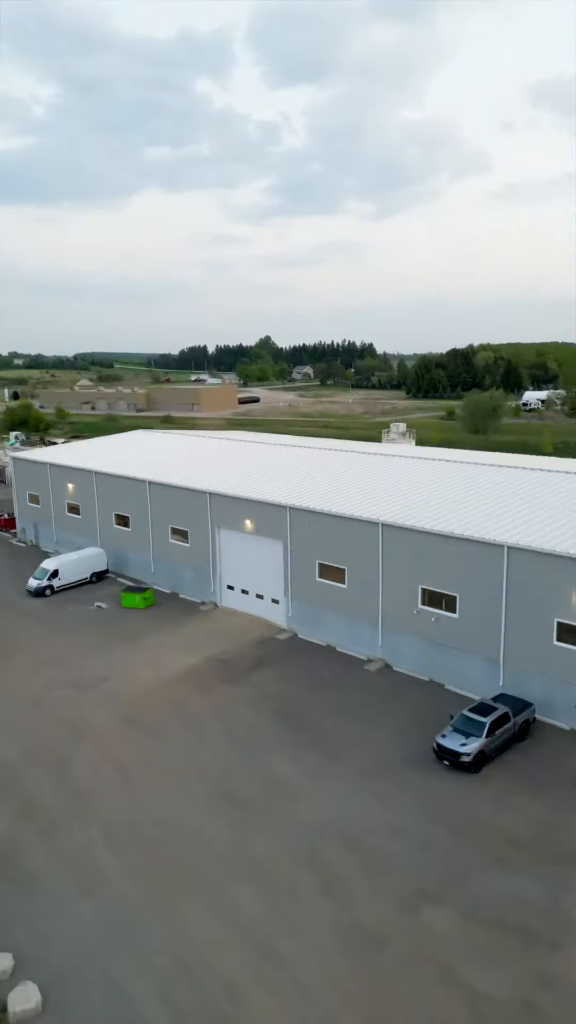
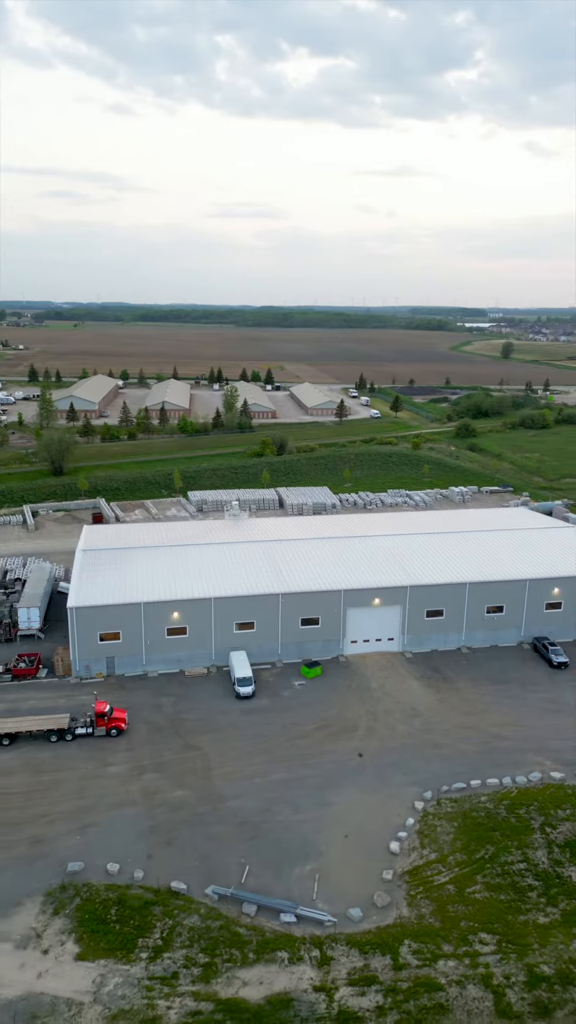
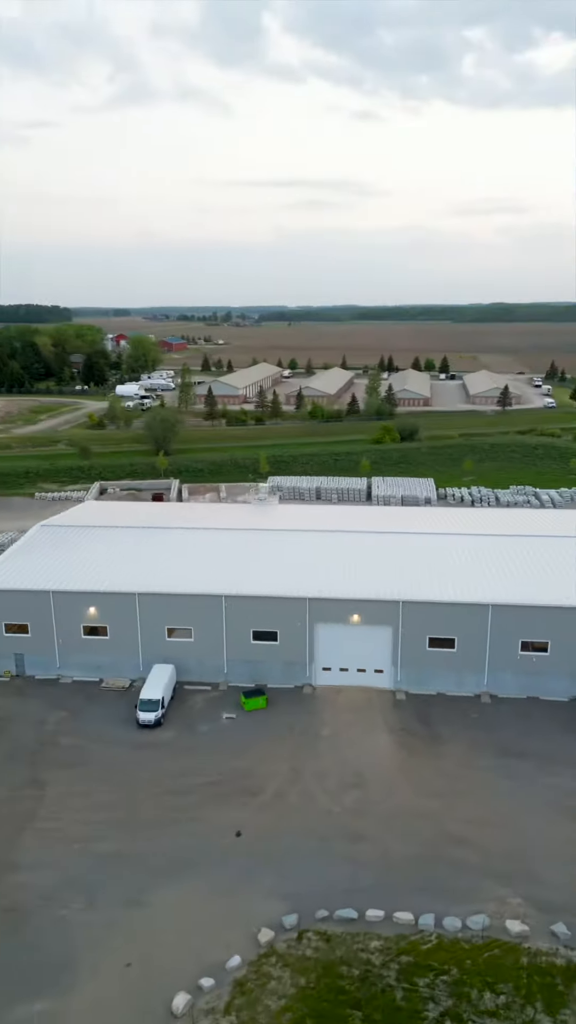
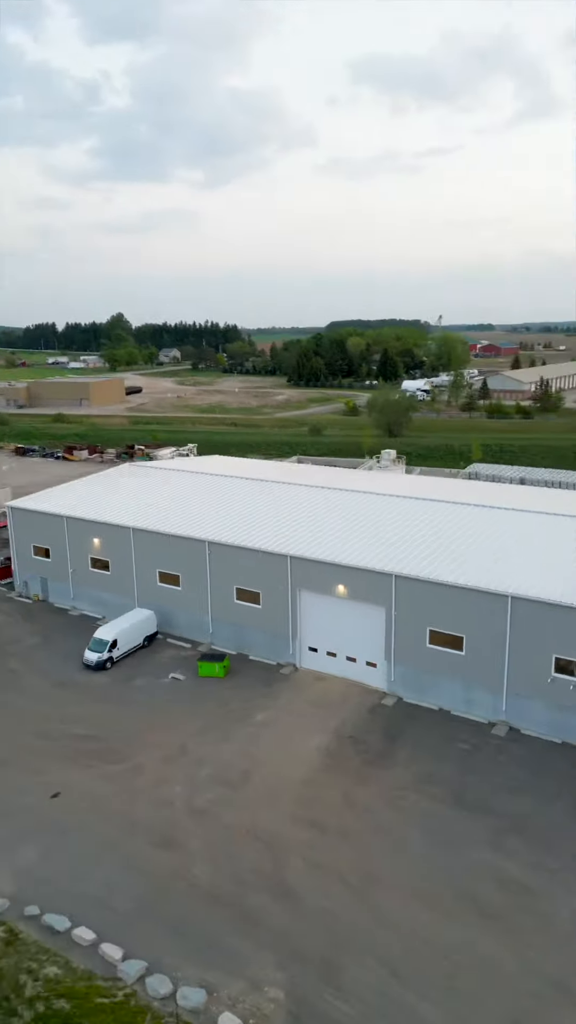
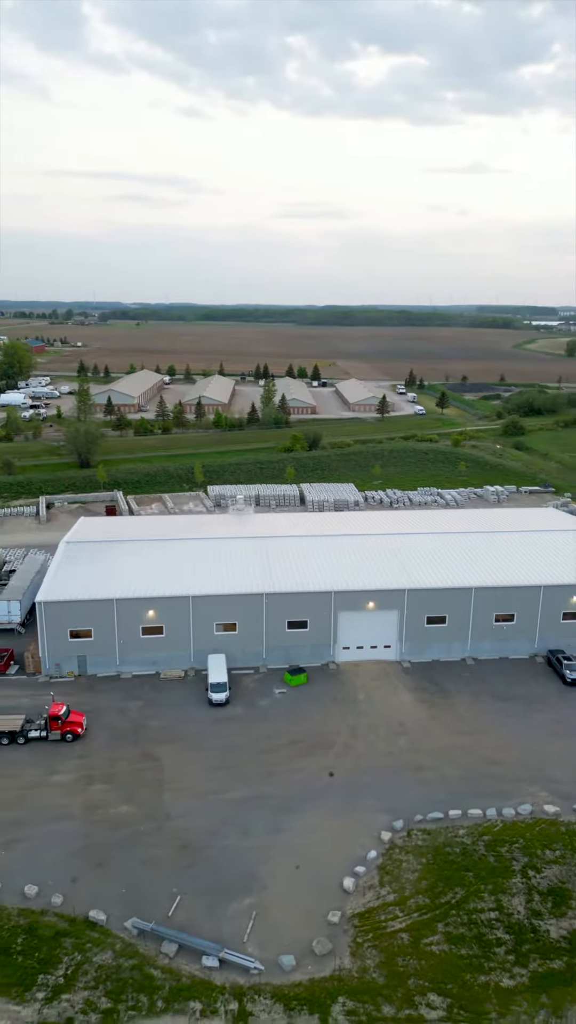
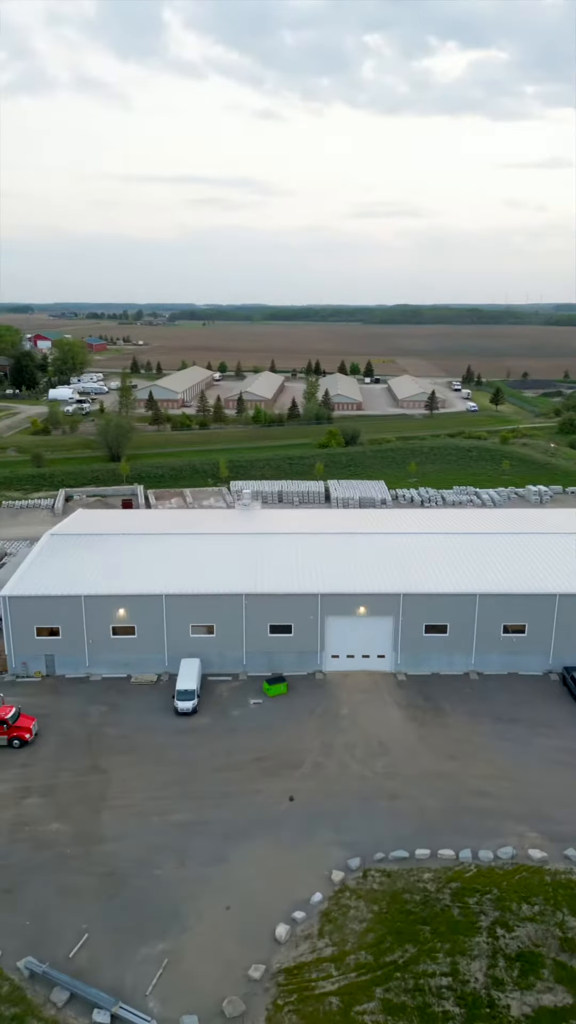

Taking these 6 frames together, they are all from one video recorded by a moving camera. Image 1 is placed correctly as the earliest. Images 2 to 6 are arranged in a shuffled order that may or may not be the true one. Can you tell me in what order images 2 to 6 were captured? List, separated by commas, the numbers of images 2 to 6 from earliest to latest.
4, 3, 6, 5, 2
